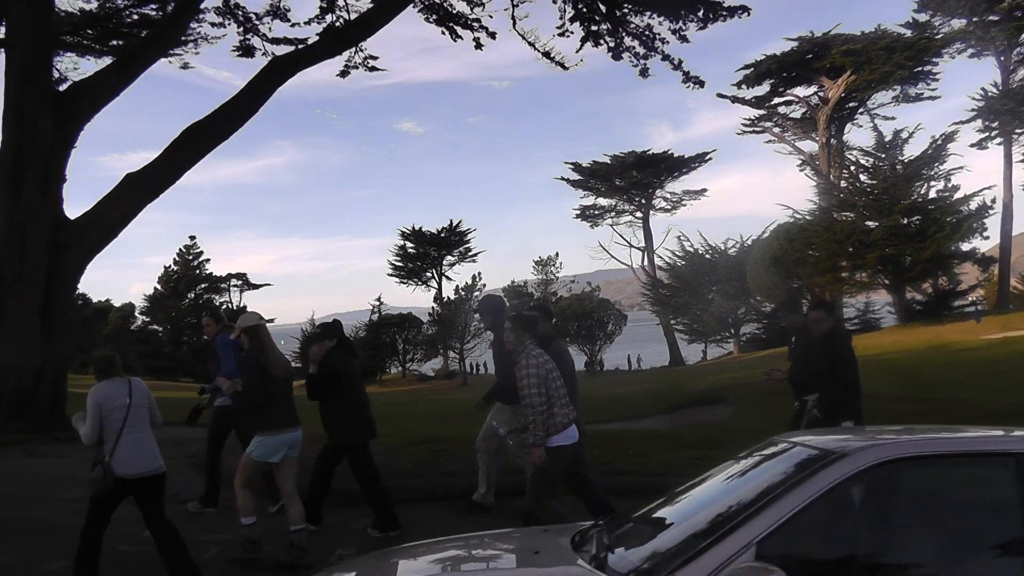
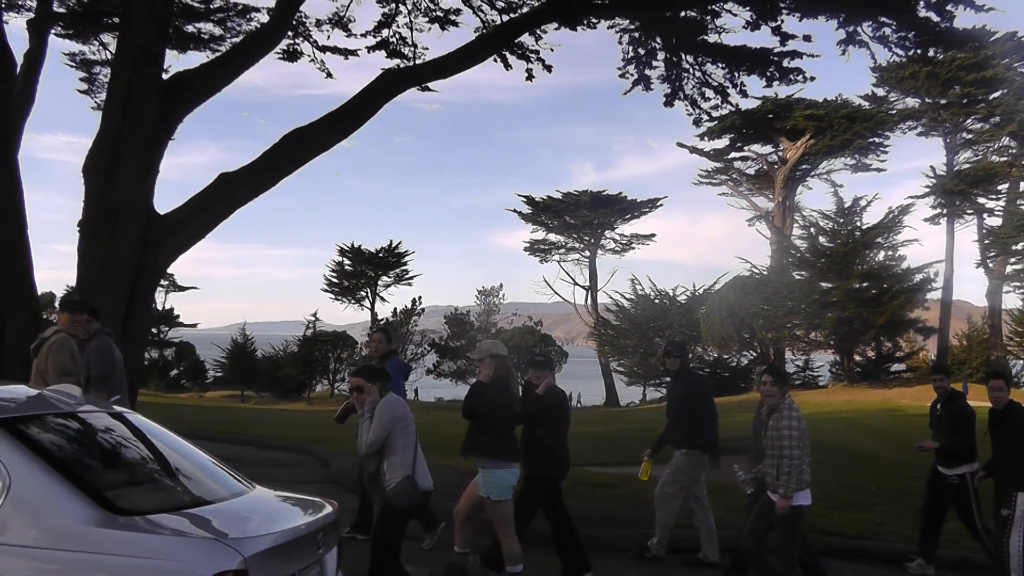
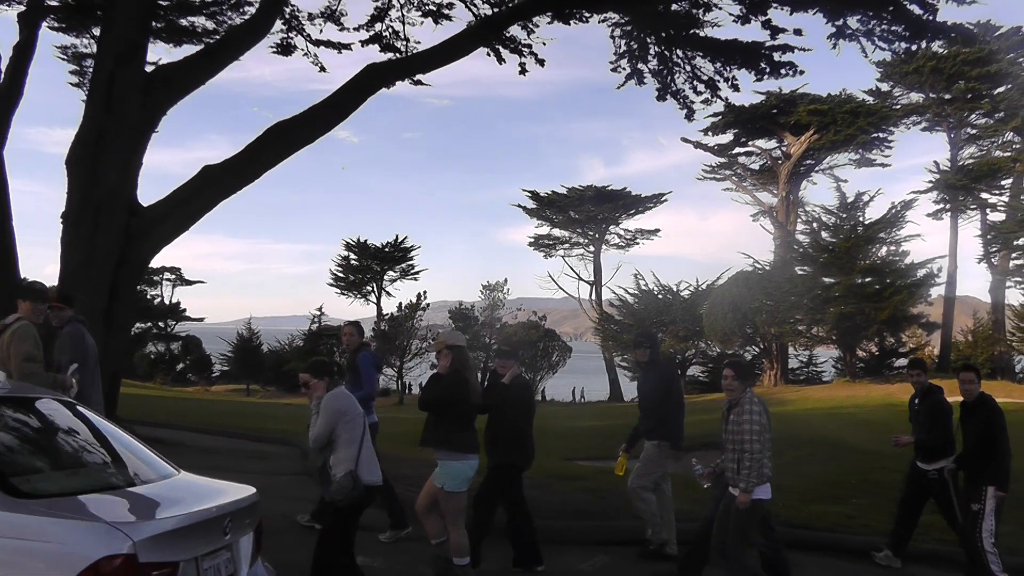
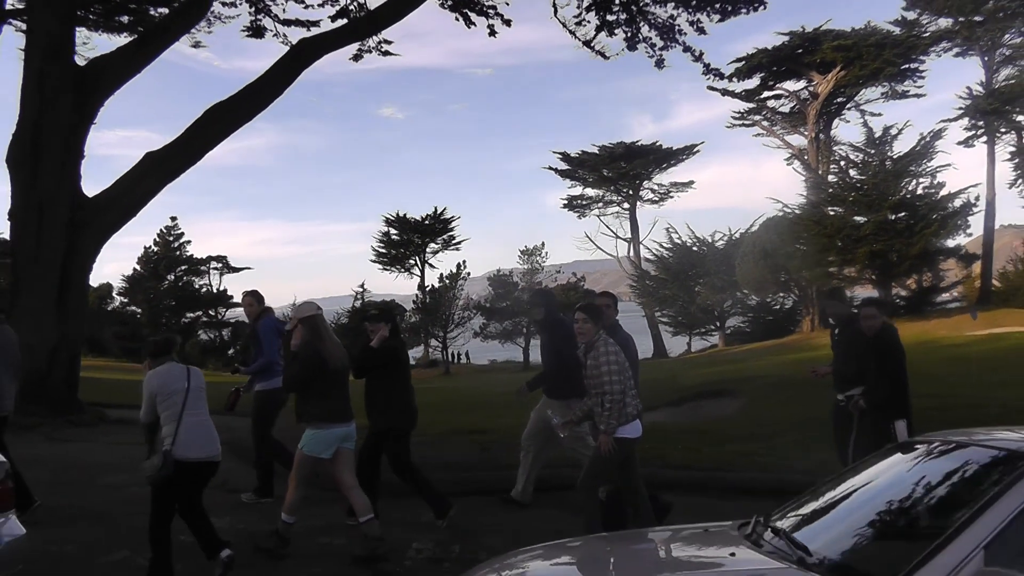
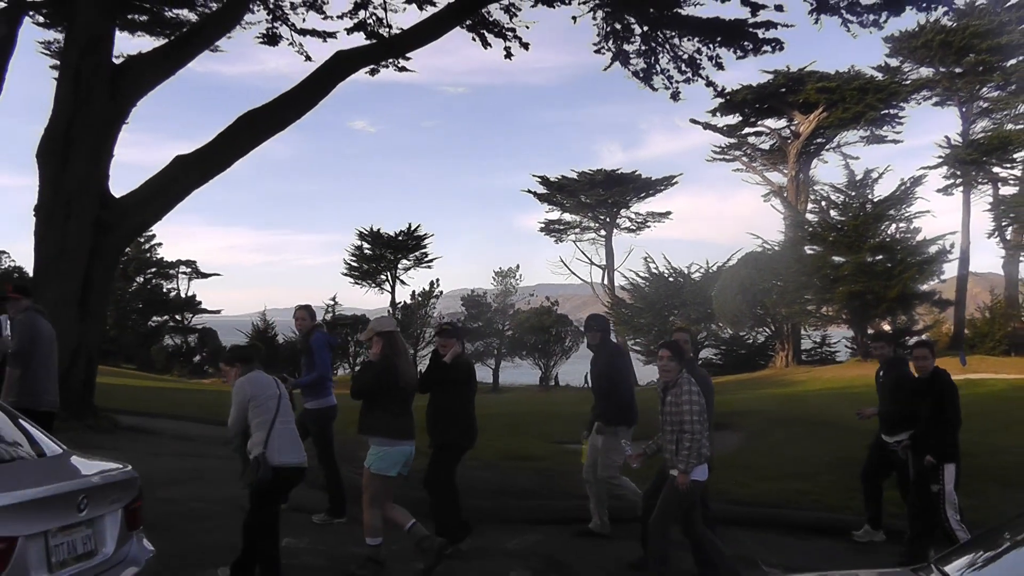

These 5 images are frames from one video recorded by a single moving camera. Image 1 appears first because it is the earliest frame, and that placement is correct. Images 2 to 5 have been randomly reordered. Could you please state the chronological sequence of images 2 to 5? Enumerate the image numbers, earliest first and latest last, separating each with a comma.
4, 5, 3, 2
